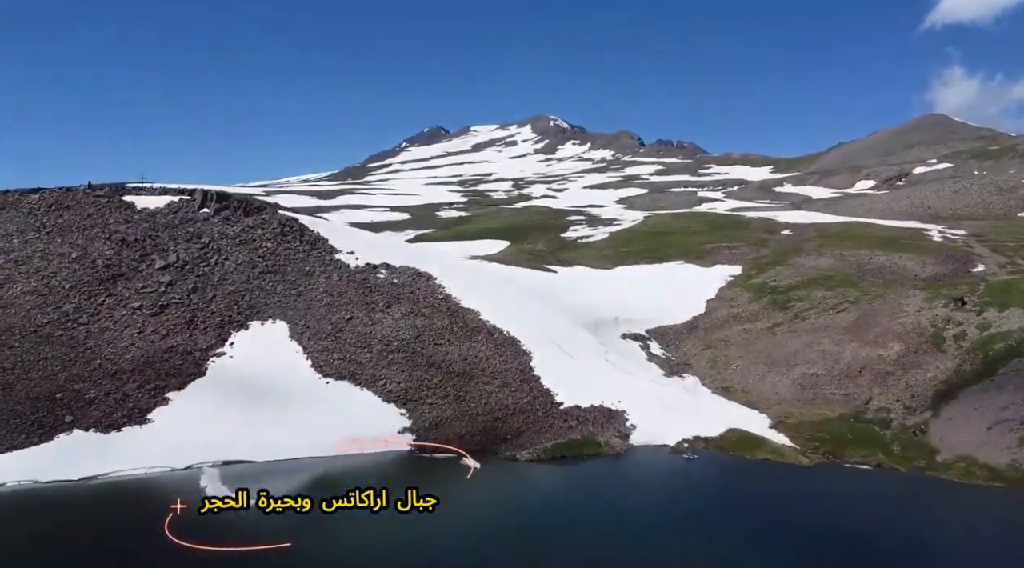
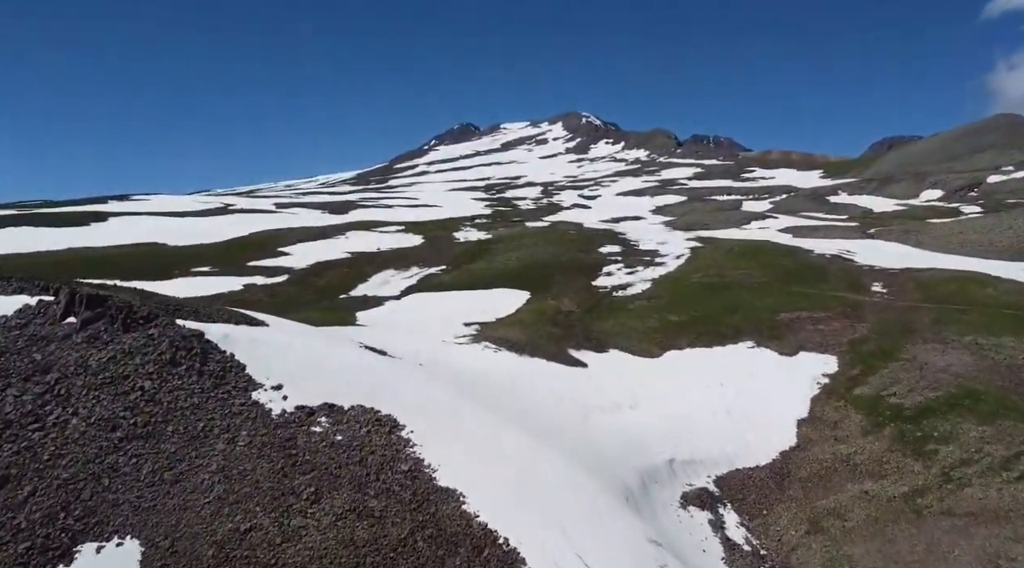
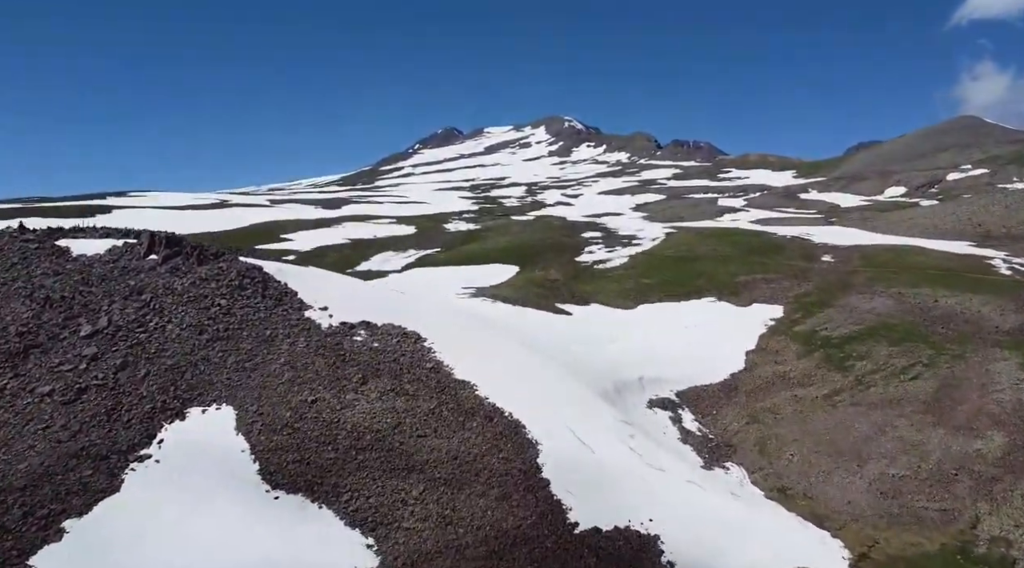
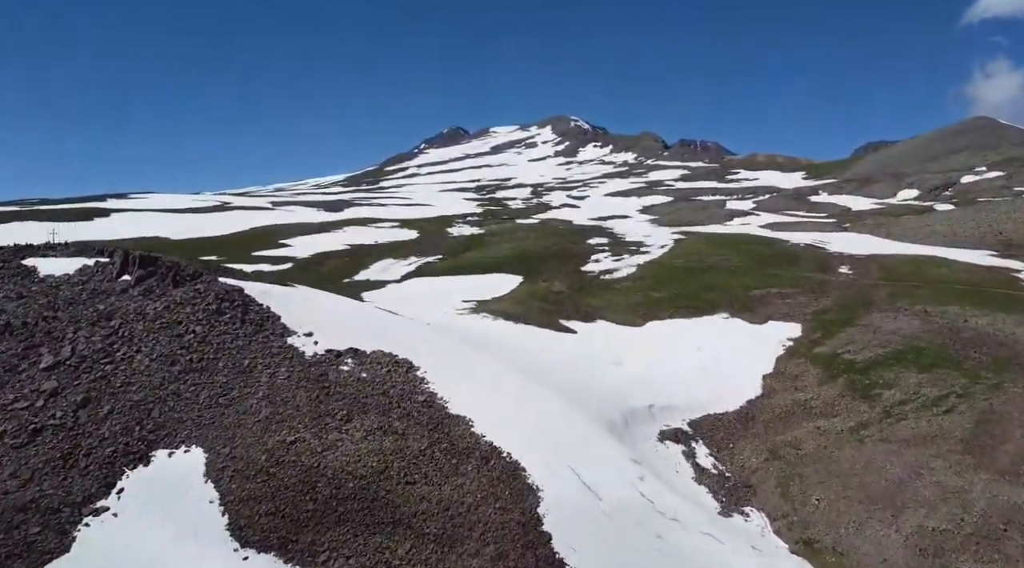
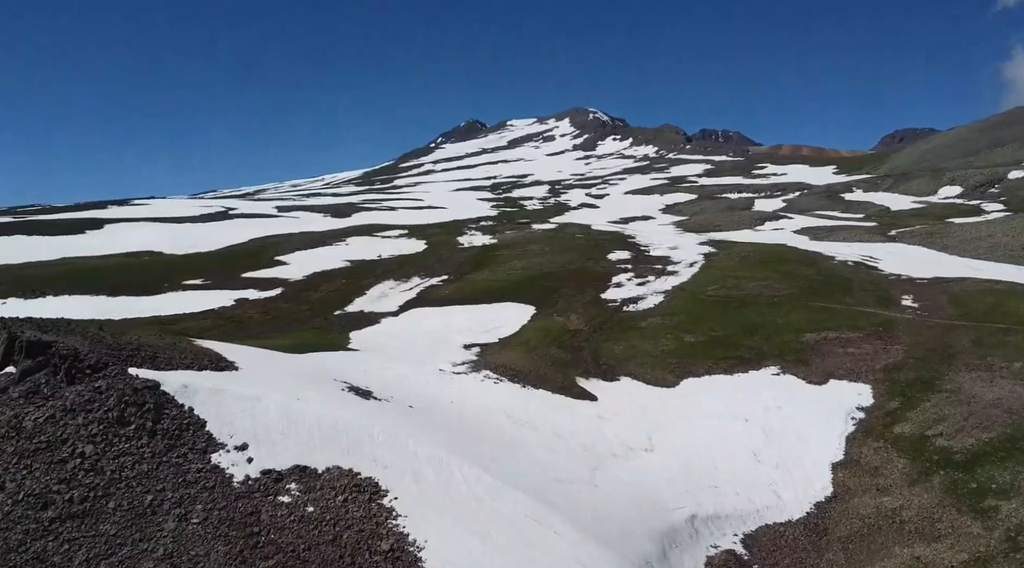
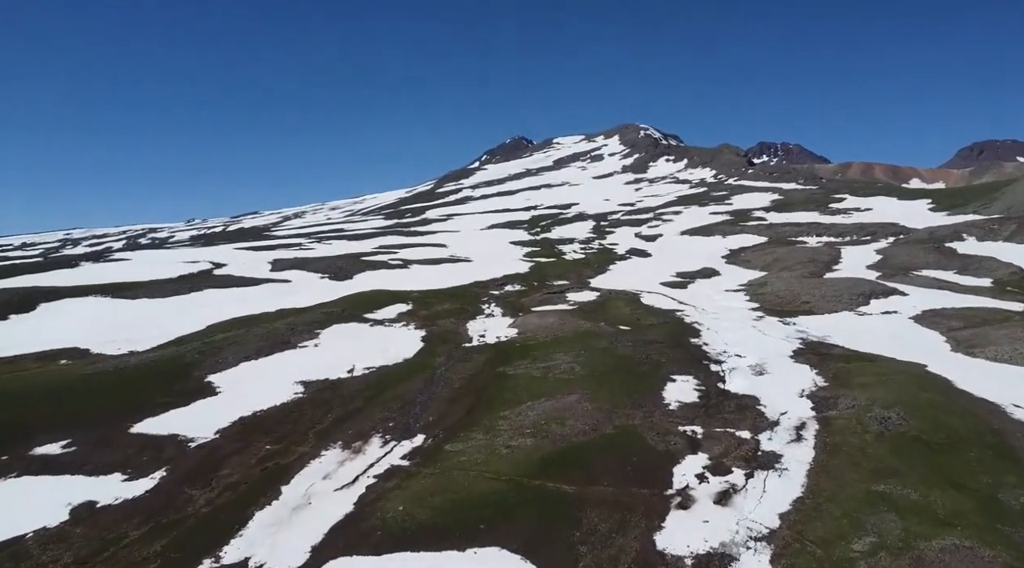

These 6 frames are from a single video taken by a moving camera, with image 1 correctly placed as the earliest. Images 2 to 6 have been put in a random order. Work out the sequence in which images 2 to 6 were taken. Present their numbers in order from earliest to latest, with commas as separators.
3, 4, 2, 5, 6
